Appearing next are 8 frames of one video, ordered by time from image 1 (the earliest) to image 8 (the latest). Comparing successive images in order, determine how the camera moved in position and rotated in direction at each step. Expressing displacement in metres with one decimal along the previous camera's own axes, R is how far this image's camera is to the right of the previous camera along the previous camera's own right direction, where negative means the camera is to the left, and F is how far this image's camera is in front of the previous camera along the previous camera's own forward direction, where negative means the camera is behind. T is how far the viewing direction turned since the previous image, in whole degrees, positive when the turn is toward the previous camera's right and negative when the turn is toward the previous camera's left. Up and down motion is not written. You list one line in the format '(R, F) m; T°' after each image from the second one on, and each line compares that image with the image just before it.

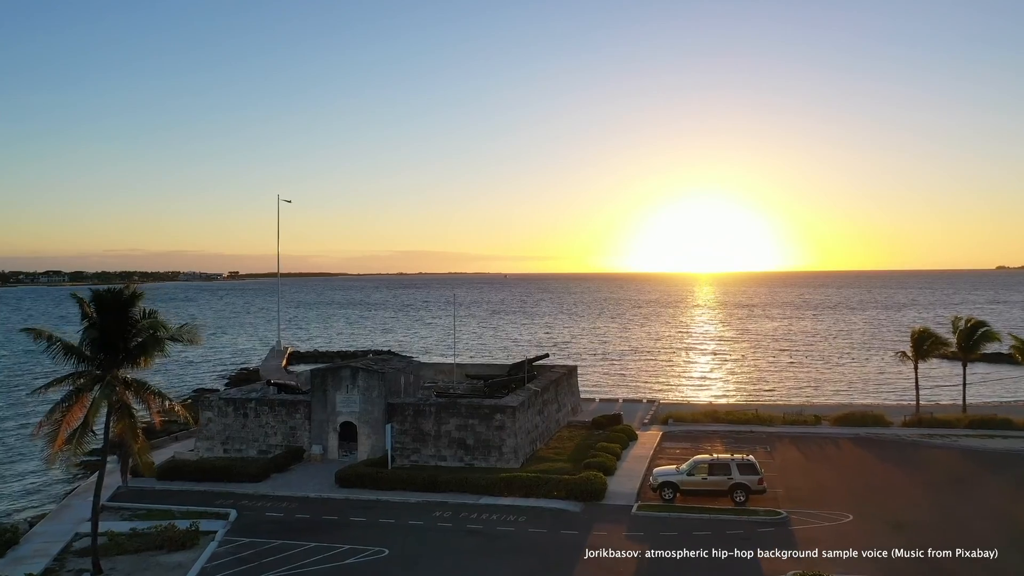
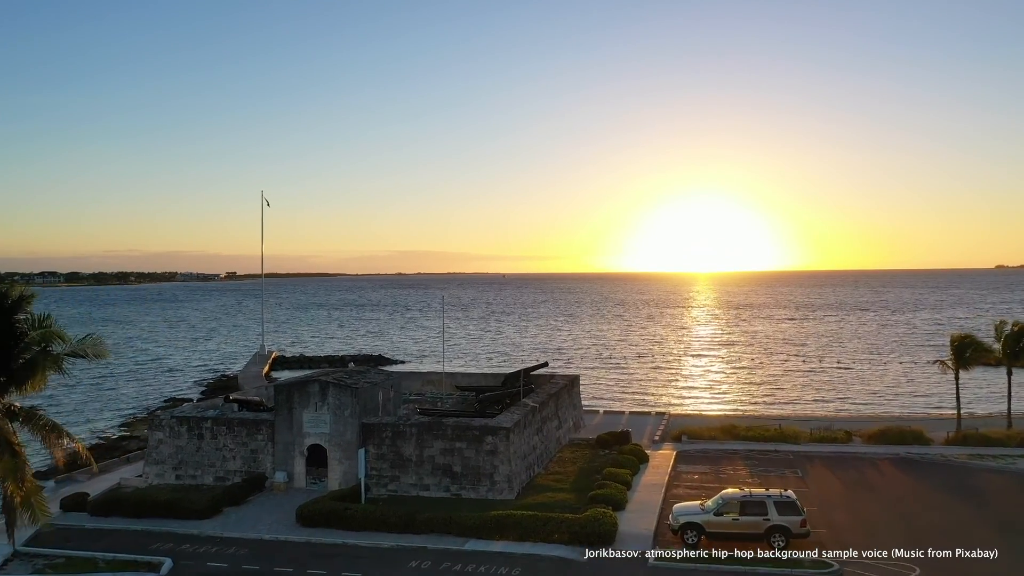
(+0.2, +3.7) m; 0°
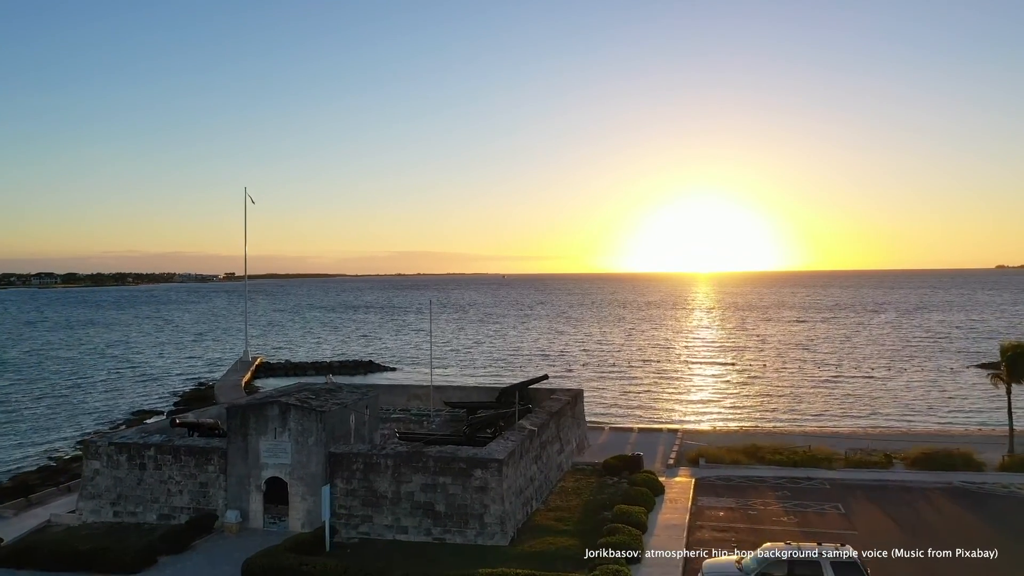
(+0.2, +3.6) m; 0°
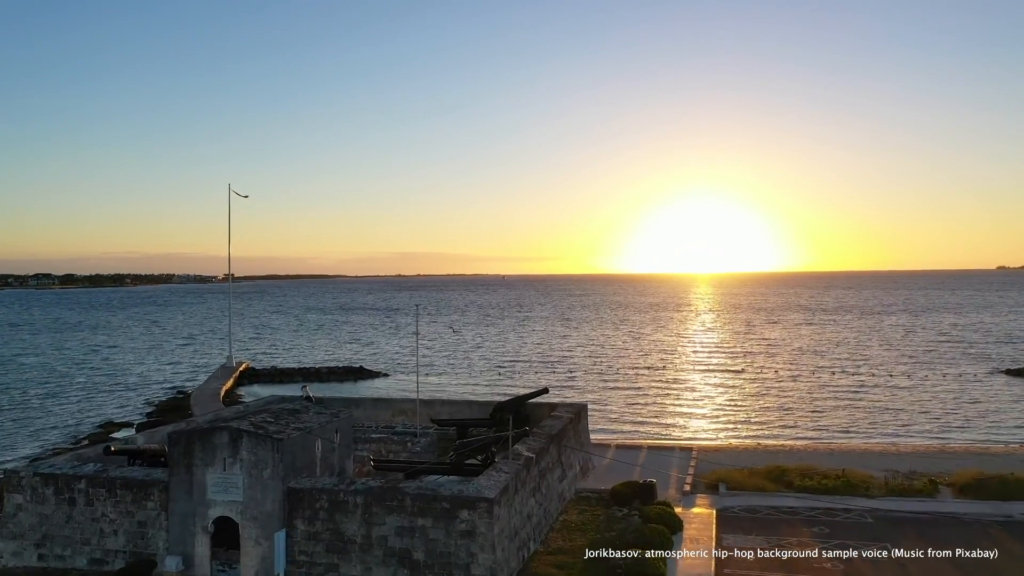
(+0.2, +3.2) m; 0°
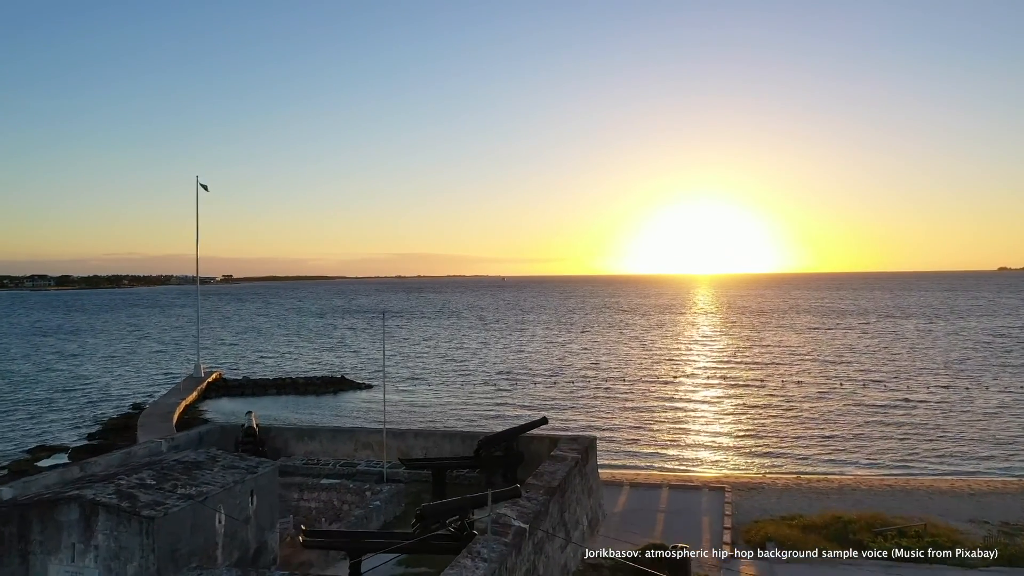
(+0.3, +5.5) m; 0°
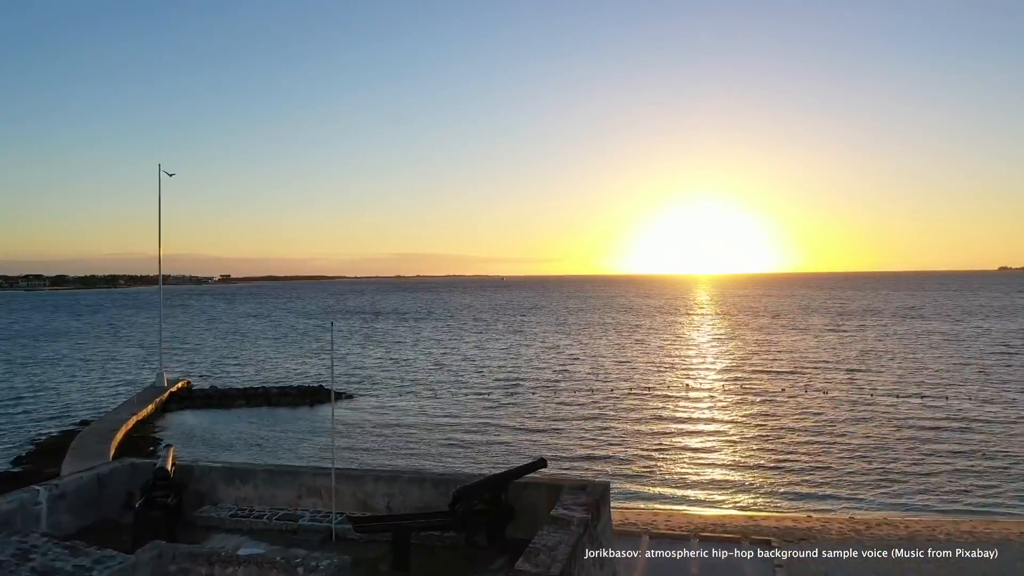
(+0.3, +5.2) m; 0°
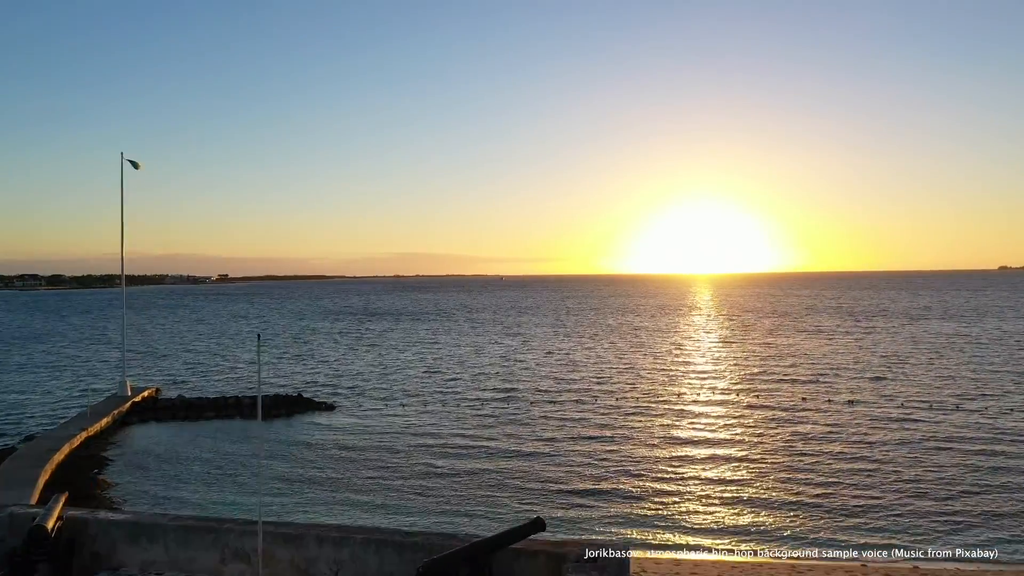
(+0.2, +4.3) m; 0°
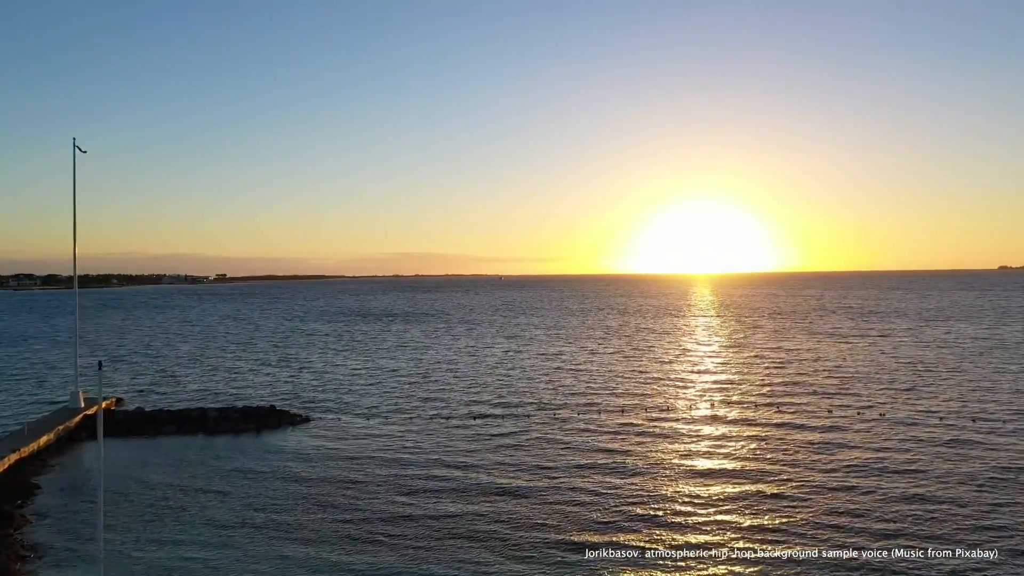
(+0.2, +4.5) m; 0°
